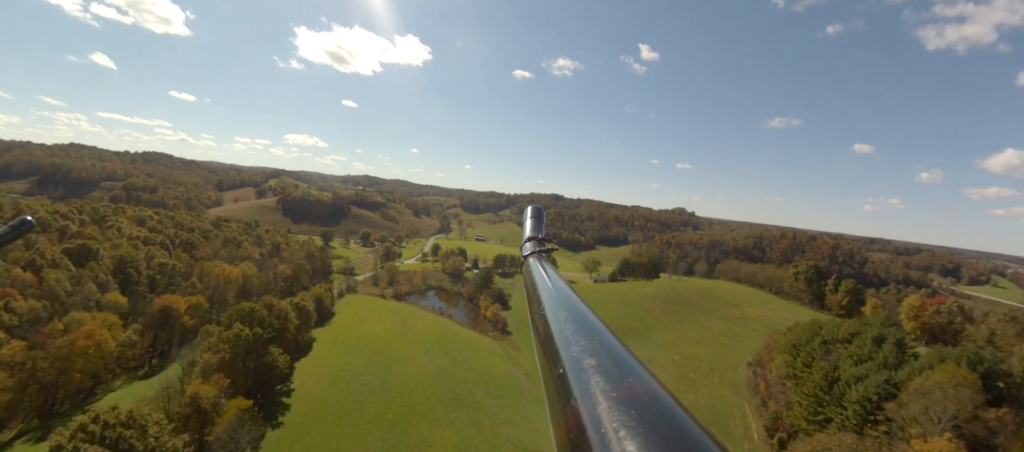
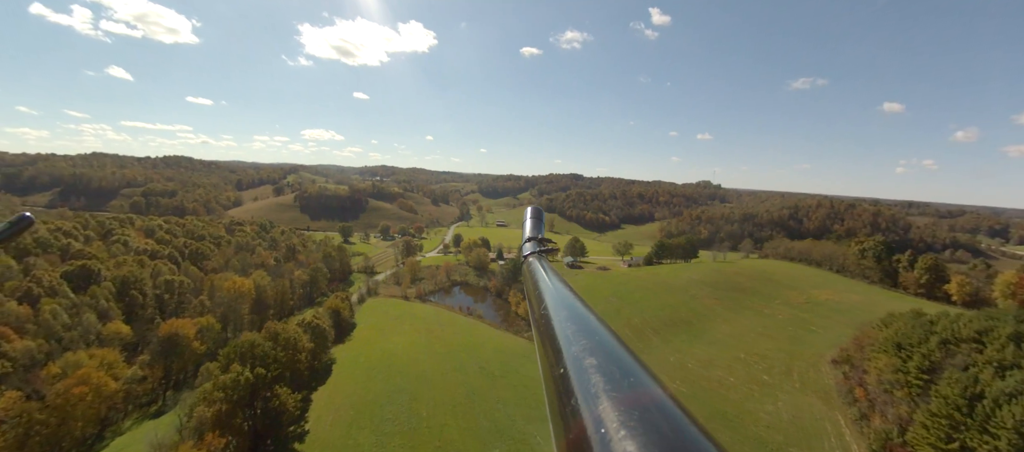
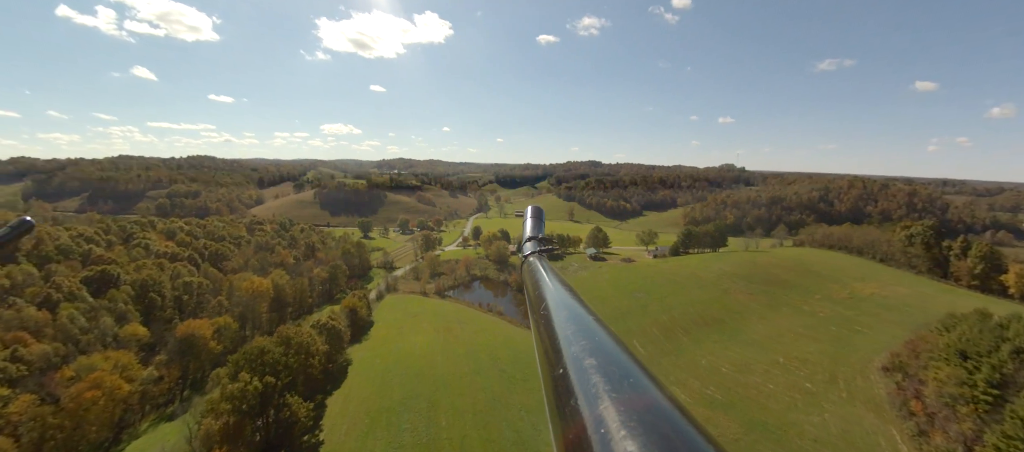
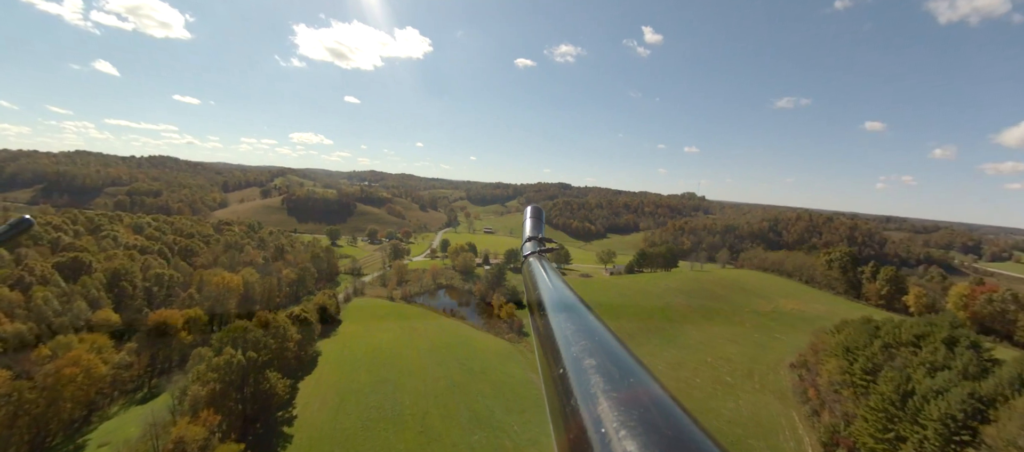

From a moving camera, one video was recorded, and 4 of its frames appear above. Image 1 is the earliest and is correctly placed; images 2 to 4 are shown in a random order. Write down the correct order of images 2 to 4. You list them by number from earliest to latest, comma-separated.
4, 2, 3
